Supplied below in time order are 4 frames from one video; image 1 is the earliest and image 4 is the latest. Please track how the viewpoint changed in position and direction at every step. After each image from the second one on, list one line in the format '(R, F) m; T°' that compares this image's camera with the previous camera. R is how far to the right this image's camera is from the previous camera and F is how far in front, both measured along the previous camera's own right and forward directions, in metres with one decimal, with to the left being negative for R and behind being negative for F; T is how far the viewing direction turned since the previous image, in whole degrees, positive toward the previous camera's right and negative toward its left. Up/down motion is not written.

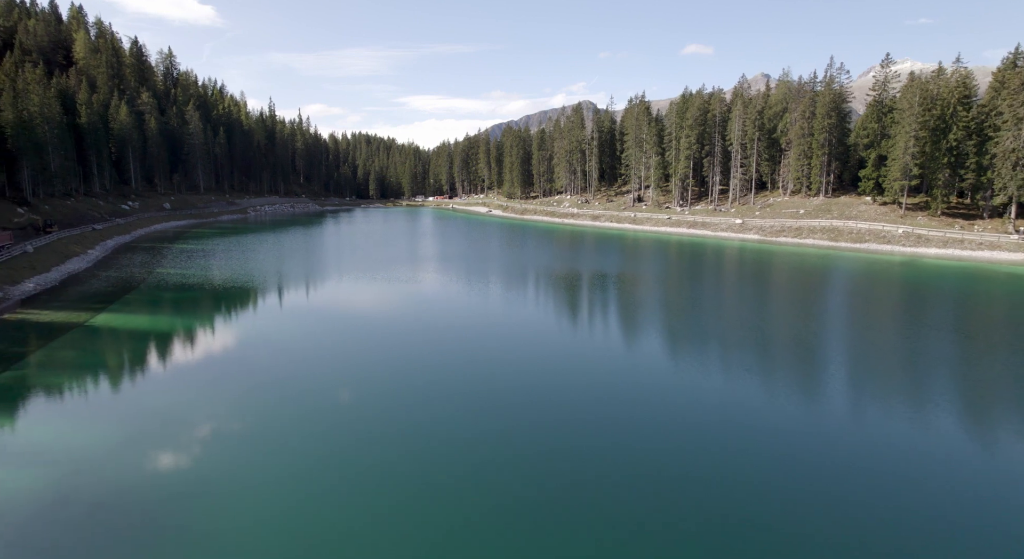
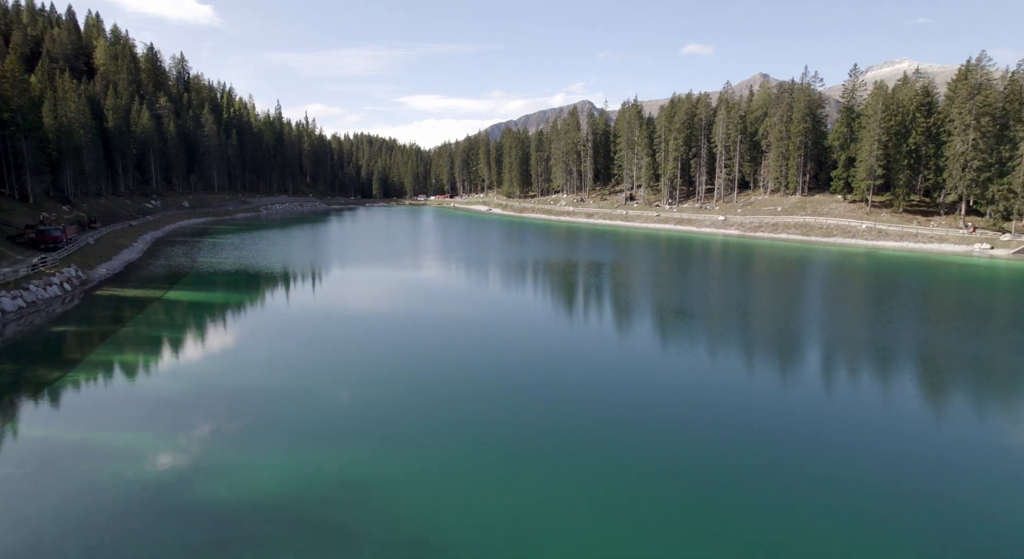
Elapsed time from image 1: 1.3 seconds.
(0.0, -5.2) m; 0°
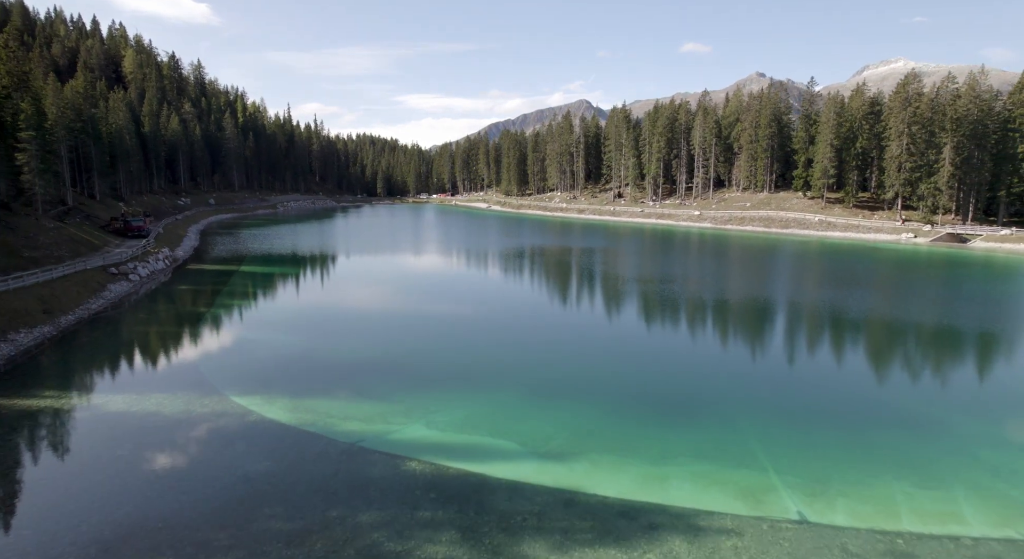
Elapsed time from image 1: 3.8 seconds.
(+0.1, -8.5) m; 0°
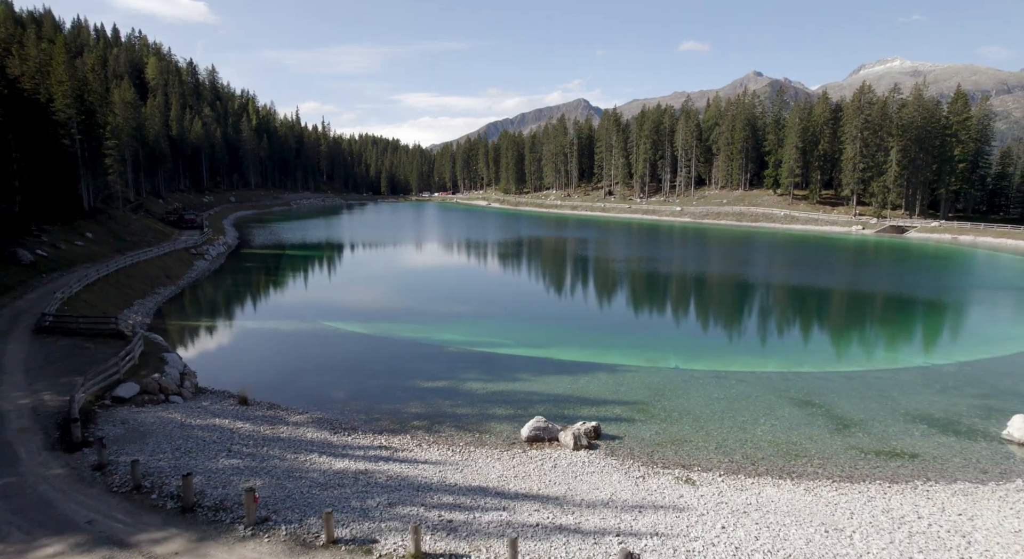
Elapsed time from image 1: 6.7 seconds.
(0.0, -7.8) m; 0°
